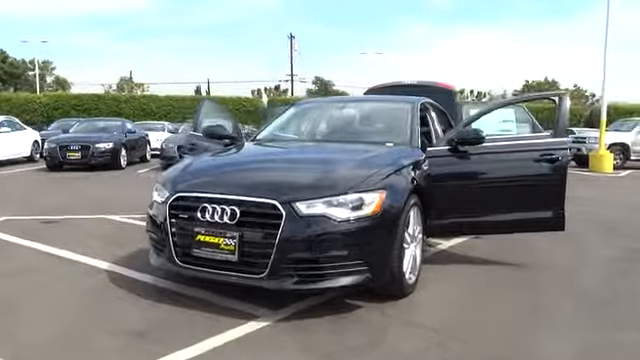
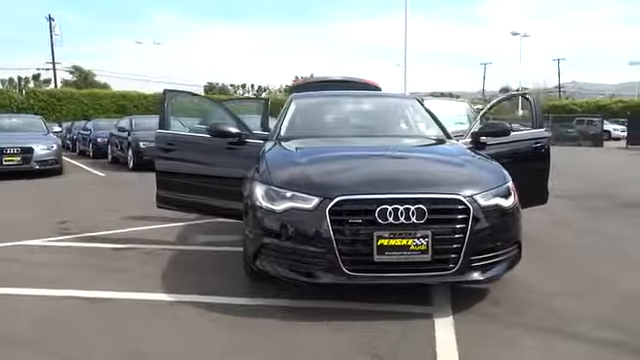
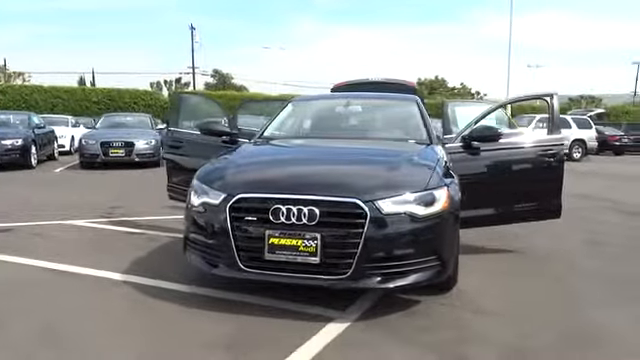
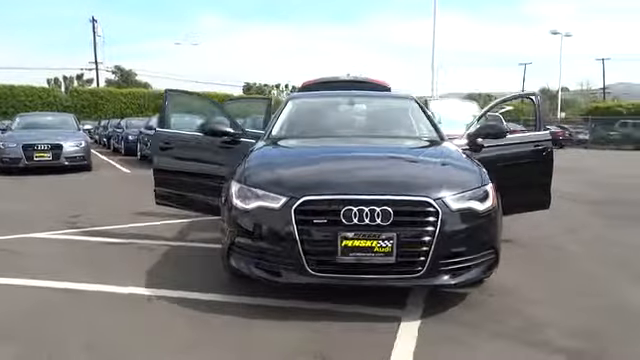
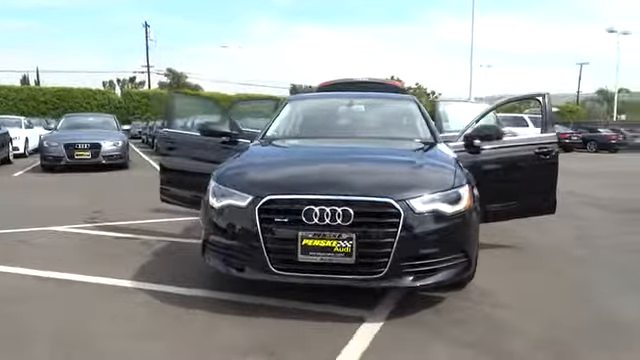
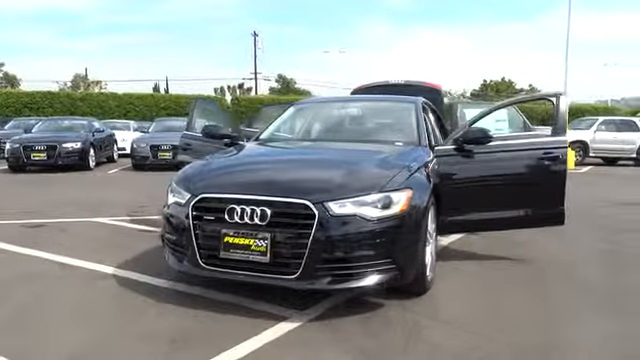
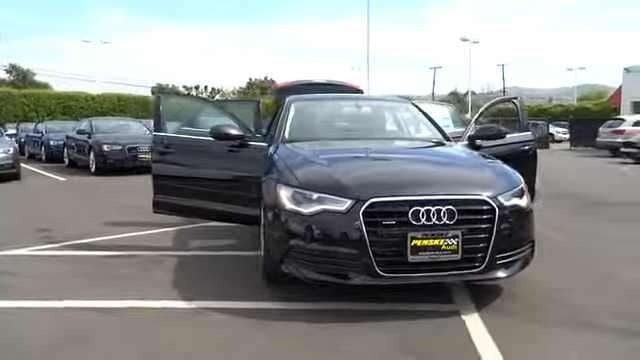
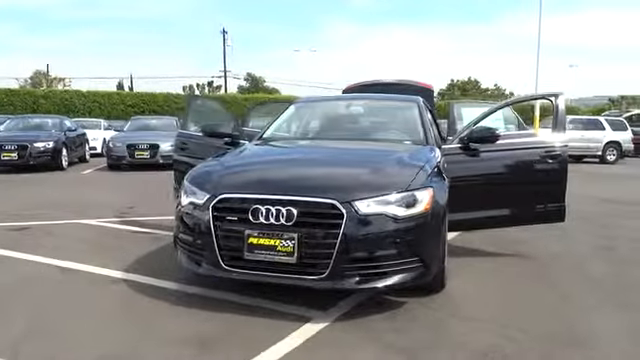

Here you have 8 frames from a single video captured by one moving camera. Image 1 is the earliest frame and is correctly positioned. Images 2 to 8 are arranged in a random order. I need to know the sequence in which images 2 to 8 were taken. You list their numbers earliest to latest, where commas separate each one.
6, 8, 3, 5, 4, 2, 7
